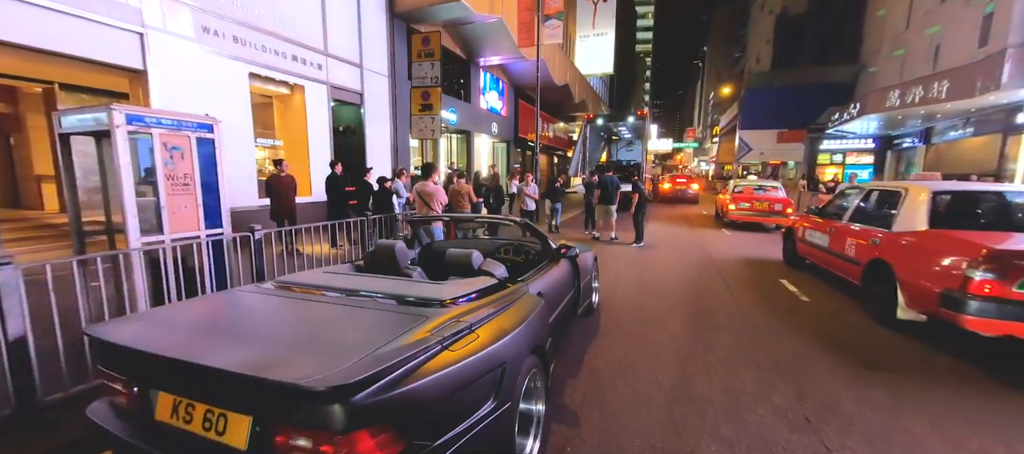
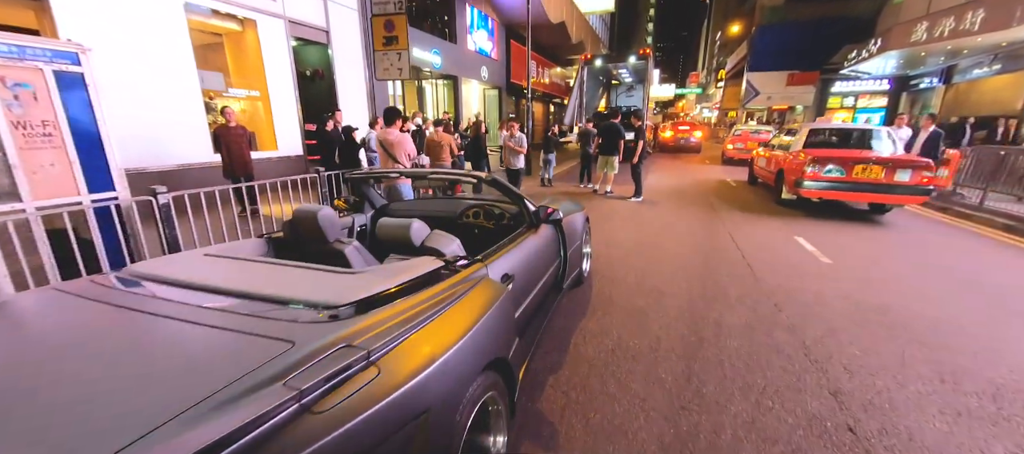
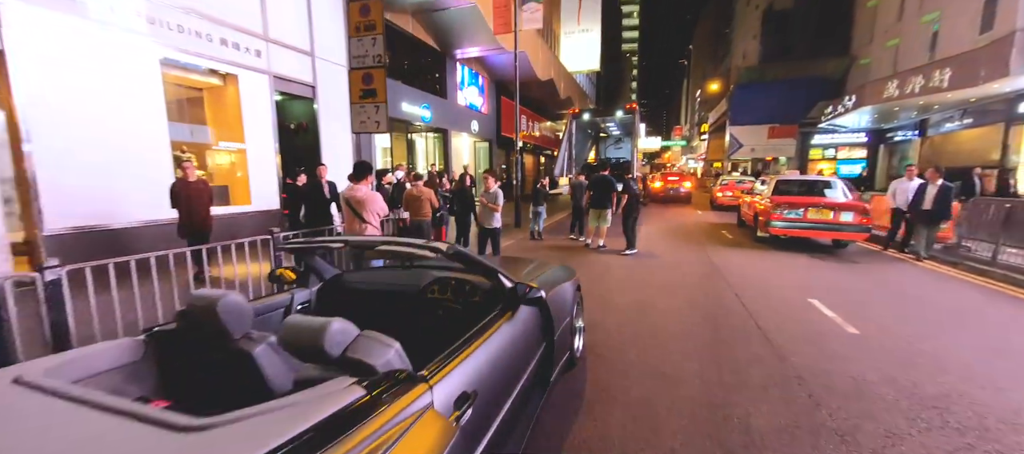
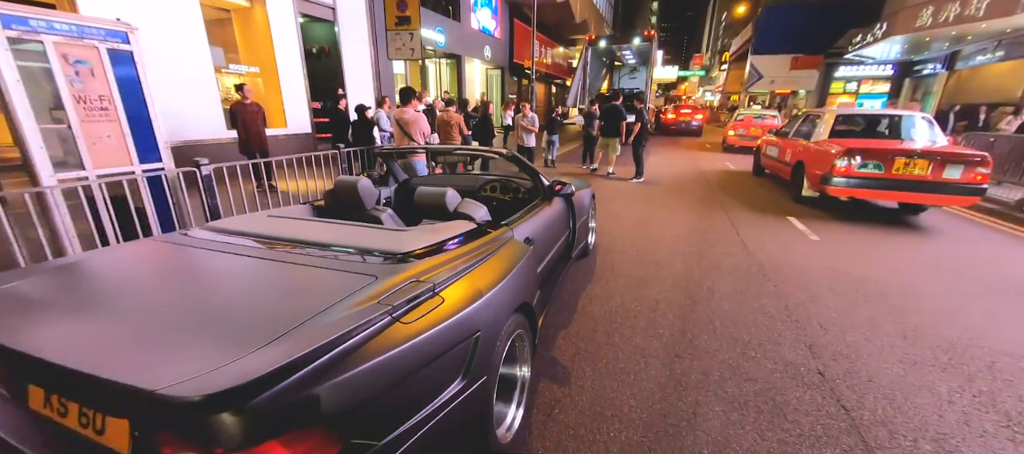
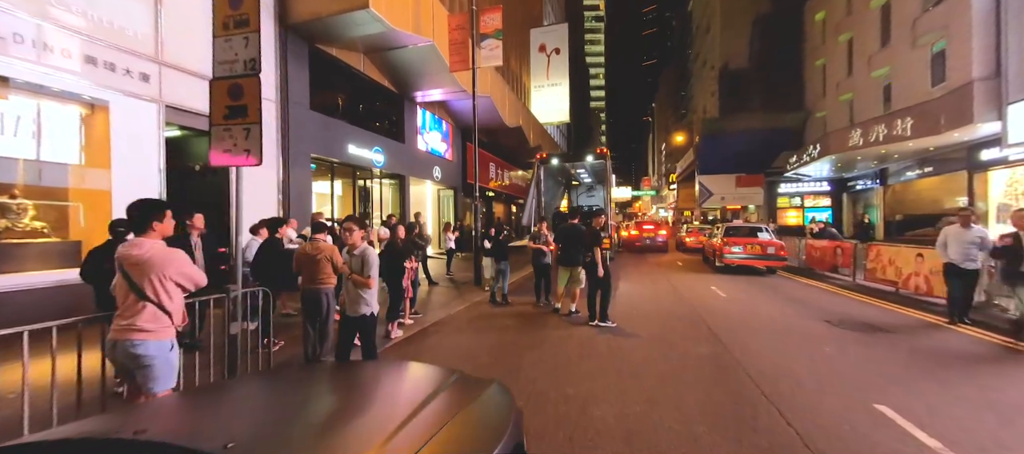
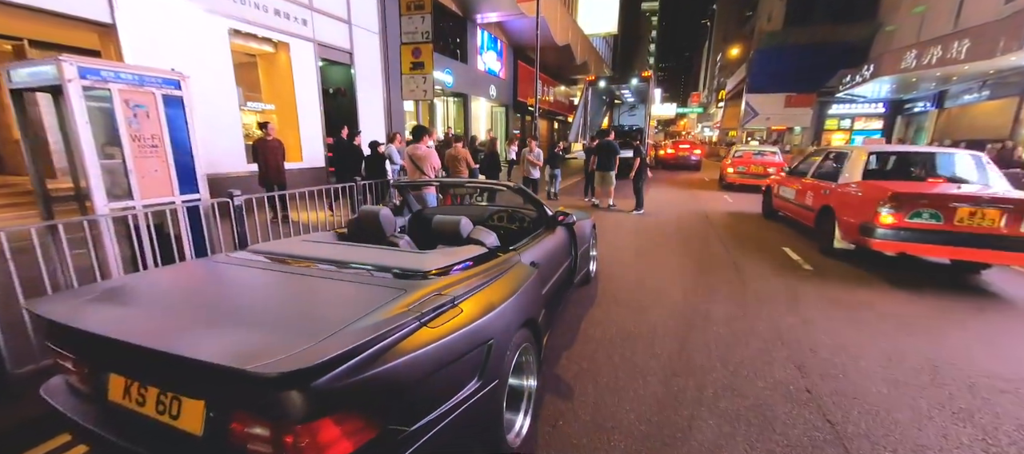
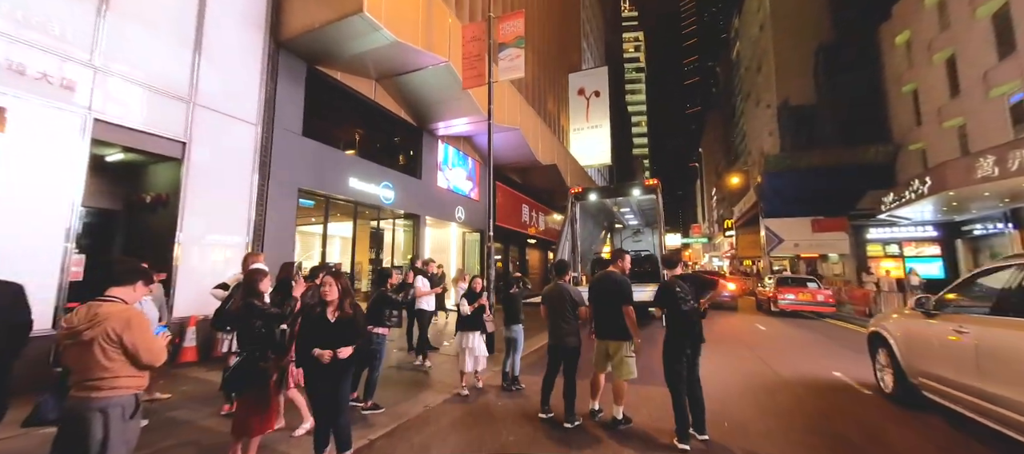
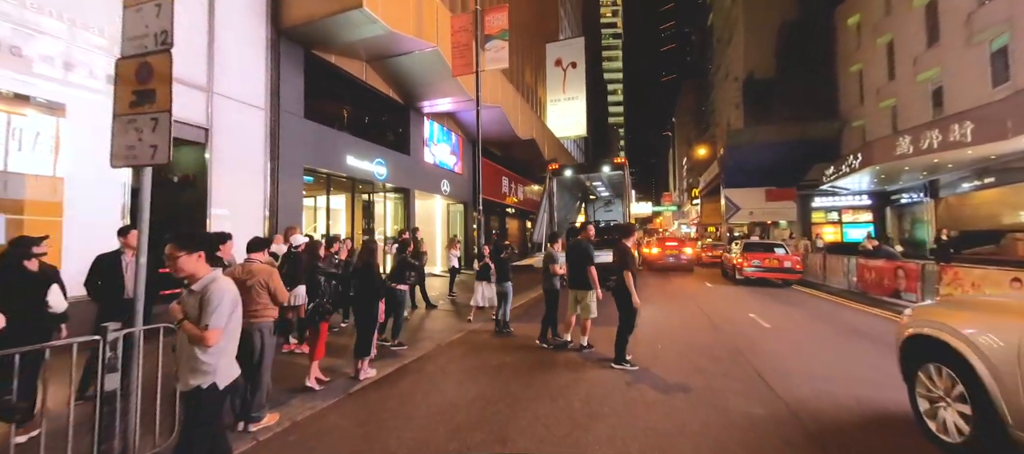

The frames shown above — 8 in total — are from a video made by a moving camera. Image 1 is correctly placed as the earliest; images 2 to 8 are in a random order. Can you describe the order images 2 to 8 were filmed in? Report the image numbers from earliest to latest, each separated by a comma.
6, 4, 2, 3, 5, 8, 7
